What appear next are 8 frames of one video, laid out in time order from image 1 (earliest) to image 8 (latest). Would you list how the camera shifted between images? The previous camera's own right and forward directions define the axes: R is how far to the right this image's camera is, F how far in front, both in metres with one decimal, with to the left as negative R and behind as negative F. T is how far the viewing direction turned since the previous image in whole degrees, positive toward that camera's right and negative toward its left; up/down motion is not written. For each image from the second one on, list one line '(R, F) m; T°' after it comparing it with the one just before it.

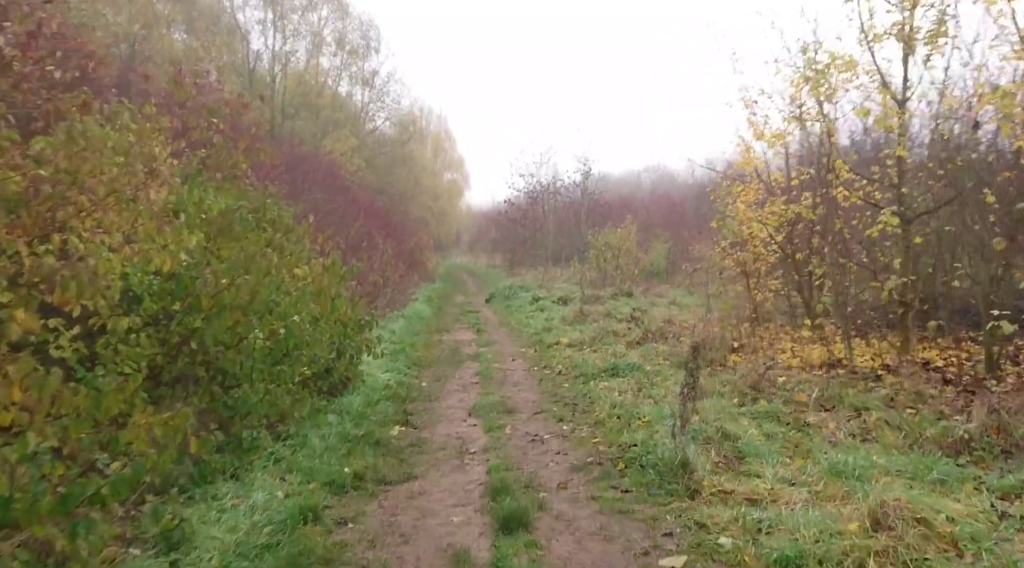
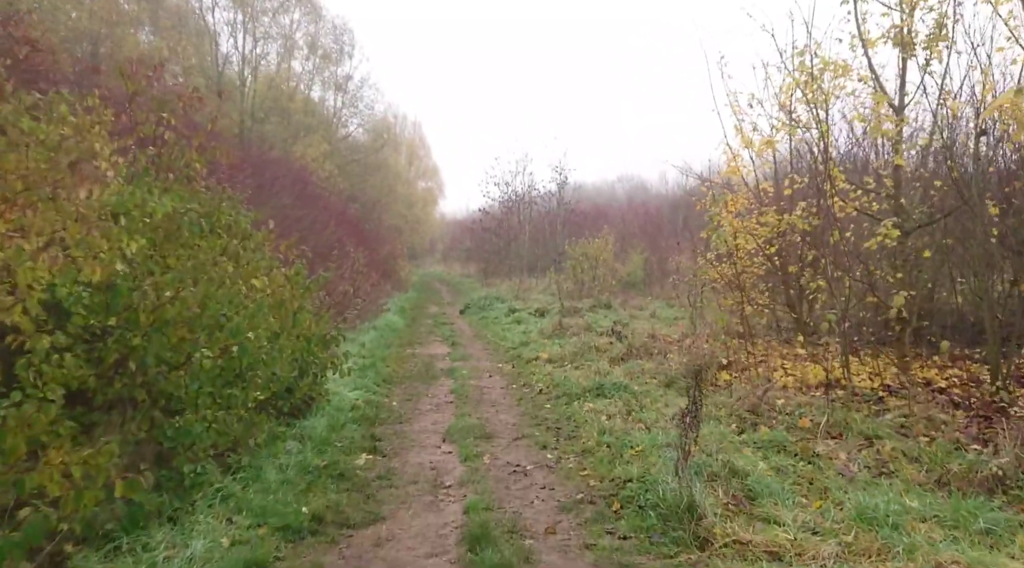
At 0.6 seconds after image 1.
(-0.1, +0.7) m; +2°
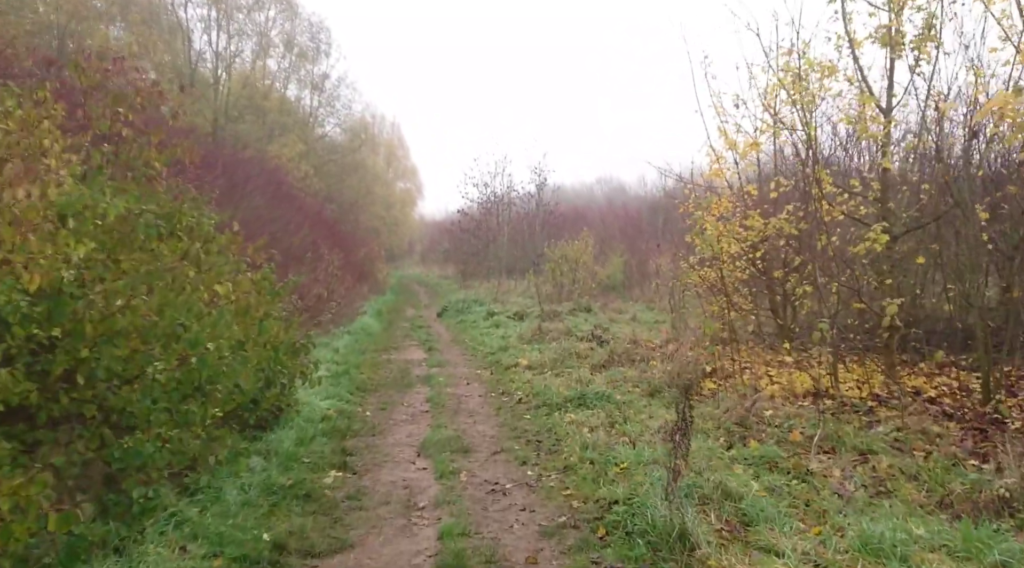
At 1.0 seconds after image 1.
(0.0, +0.4) m; +2°
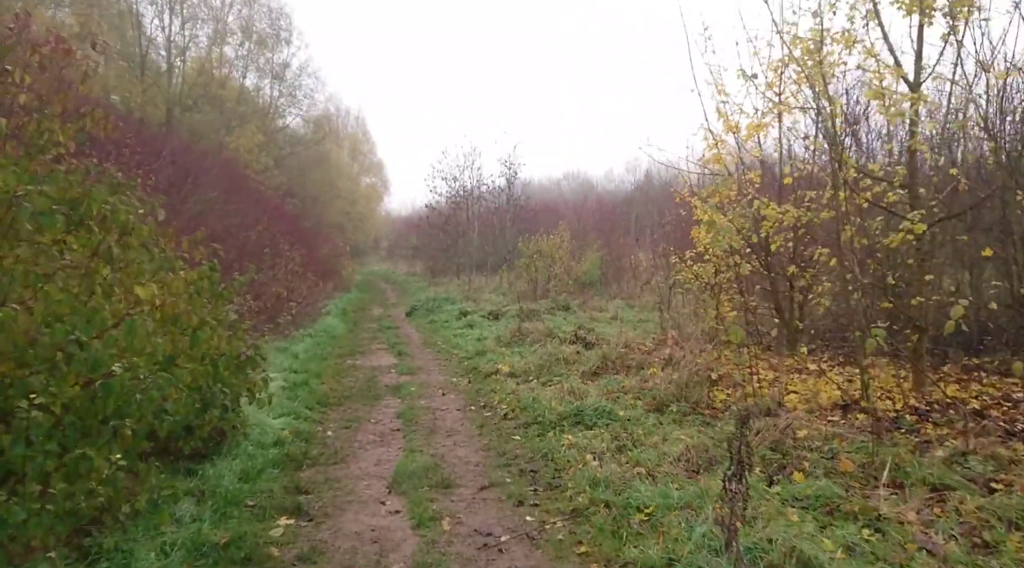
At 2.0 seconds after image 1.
(-0.2, +1.2) m; +3°
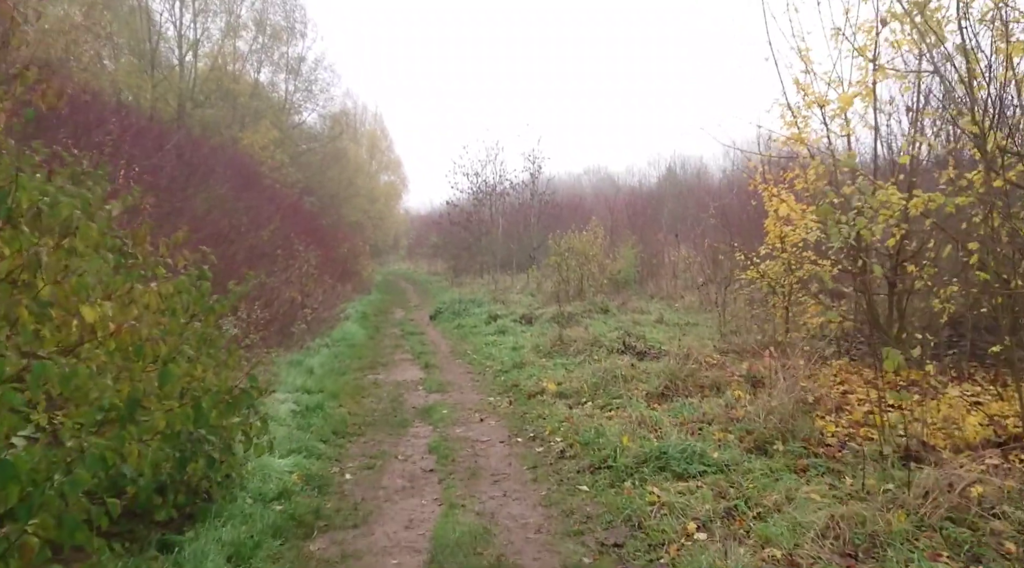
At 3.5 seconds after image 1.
(-0.4, +1.6) m; -1°
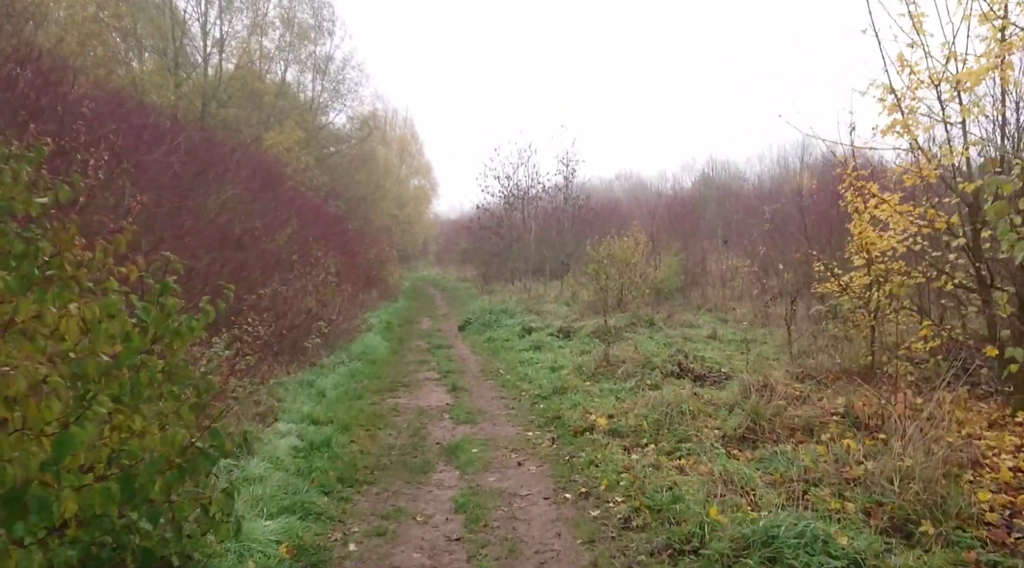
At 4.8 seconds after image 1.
(-0.2, +1.5) m; -2°
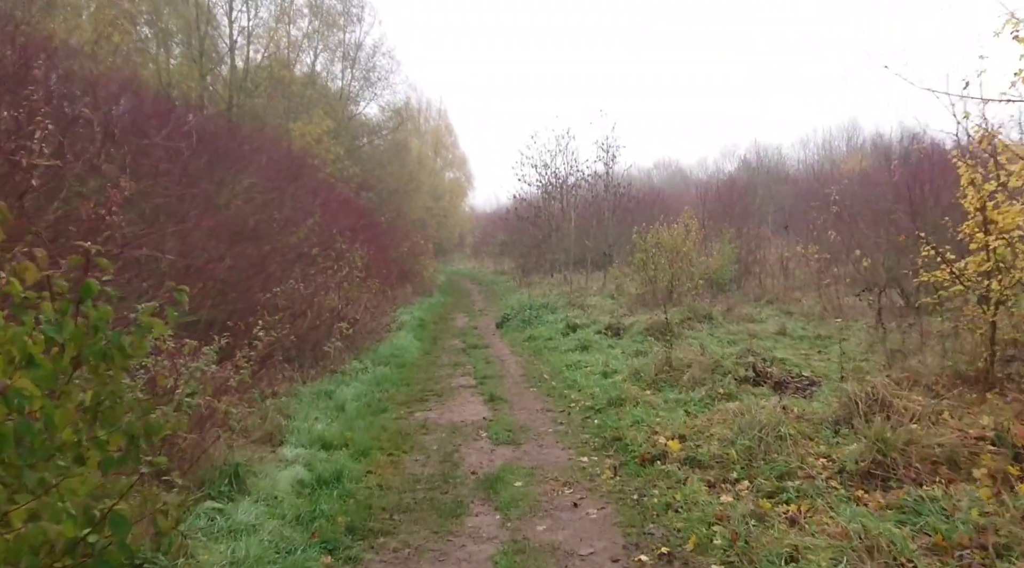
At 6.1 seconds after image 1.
(-0.1, +1.5) m; -3°
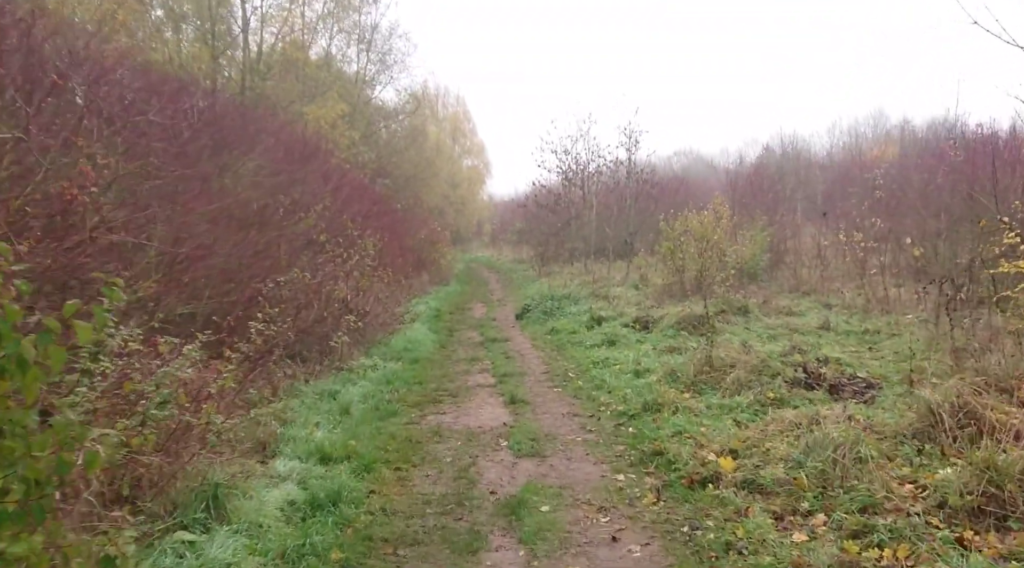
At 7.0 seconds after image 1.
(-0.1, +0.9) m; -1°
